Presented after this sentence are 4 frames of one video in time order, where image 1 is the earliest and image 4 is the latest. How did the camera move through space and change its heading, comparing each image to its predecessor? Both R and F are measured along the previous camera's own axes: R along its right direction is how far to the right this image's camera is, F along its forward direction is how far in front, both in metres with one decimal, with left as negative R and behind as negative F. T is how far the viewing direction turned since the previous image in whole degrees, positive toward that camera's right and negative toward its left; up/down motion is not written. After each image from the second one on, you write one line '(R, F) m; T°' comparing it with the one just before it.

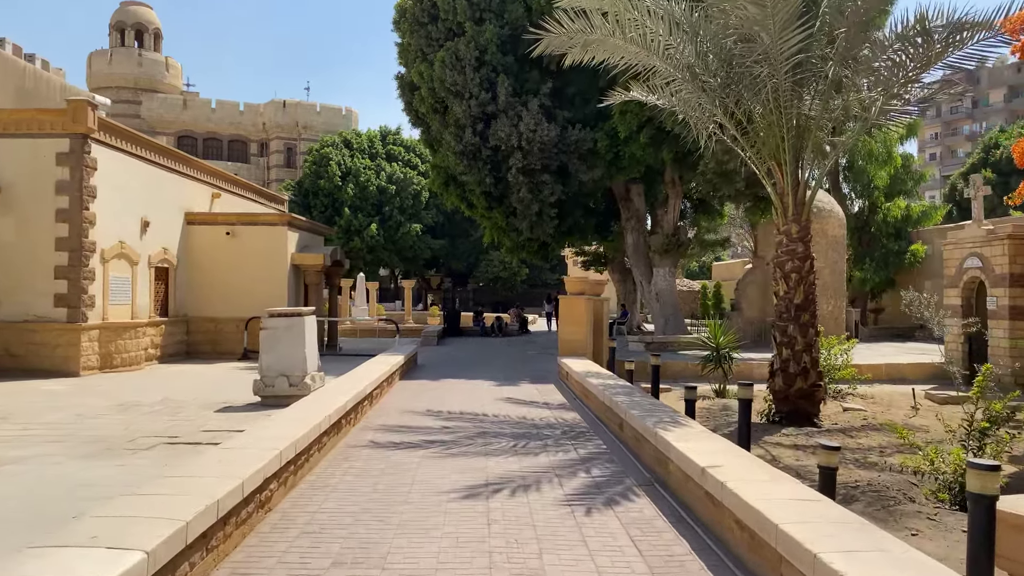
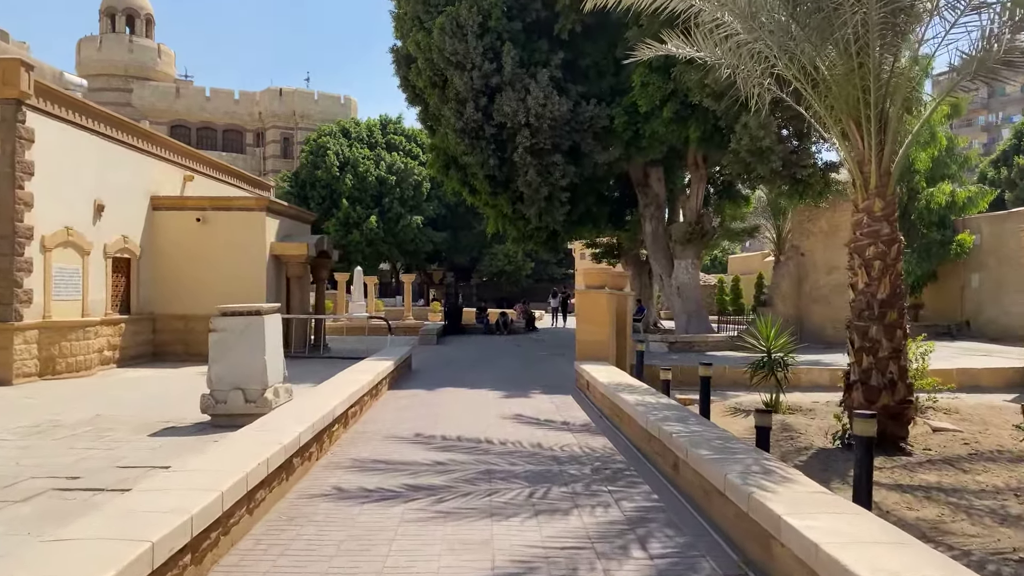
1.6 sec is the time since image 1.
(-0.1, +1.8) m; 0°
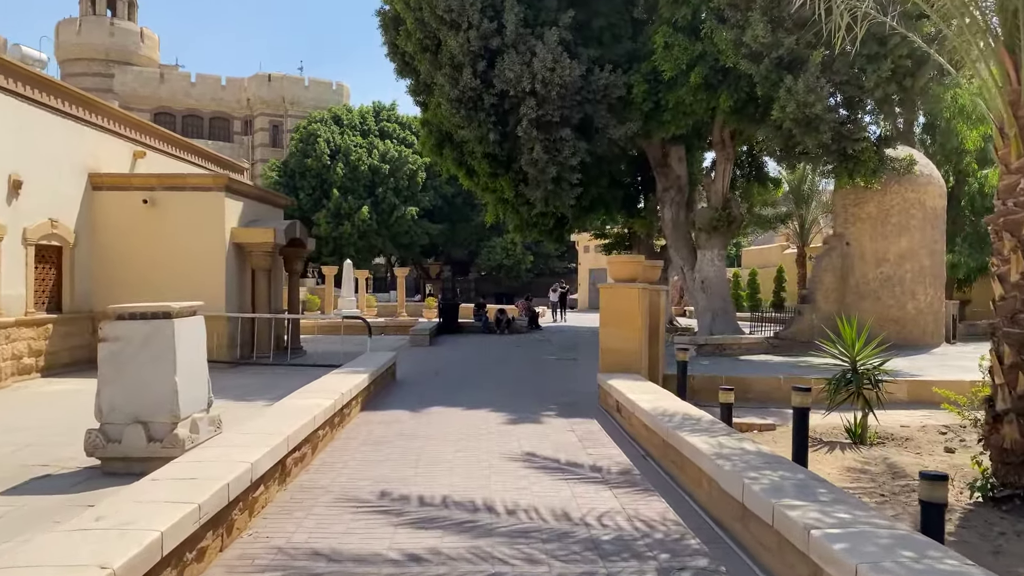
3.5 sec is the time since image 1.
(-0.1, +2.1) m; 0°
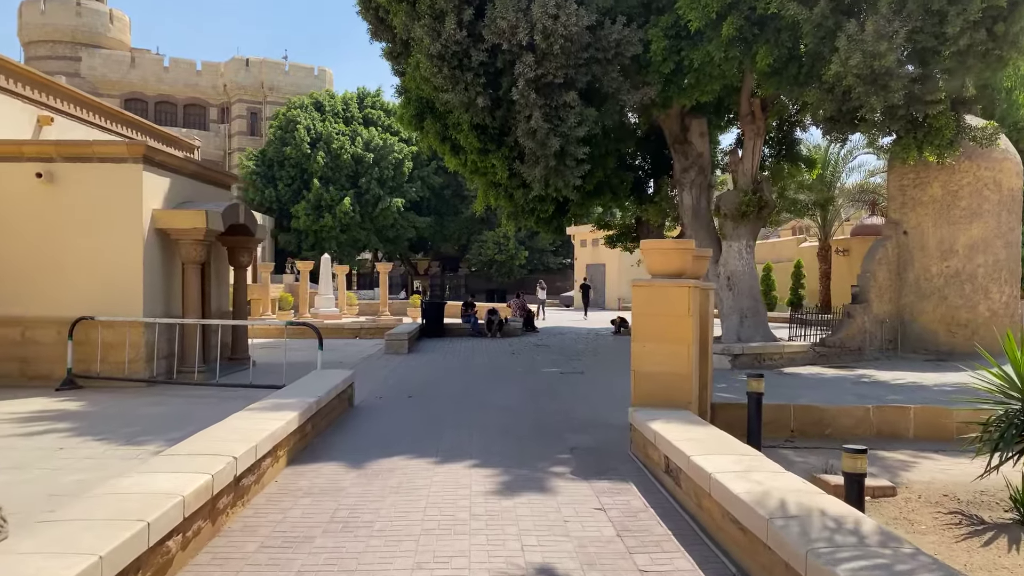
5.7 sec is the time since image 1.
(0.0, +2.4) m; +1°
